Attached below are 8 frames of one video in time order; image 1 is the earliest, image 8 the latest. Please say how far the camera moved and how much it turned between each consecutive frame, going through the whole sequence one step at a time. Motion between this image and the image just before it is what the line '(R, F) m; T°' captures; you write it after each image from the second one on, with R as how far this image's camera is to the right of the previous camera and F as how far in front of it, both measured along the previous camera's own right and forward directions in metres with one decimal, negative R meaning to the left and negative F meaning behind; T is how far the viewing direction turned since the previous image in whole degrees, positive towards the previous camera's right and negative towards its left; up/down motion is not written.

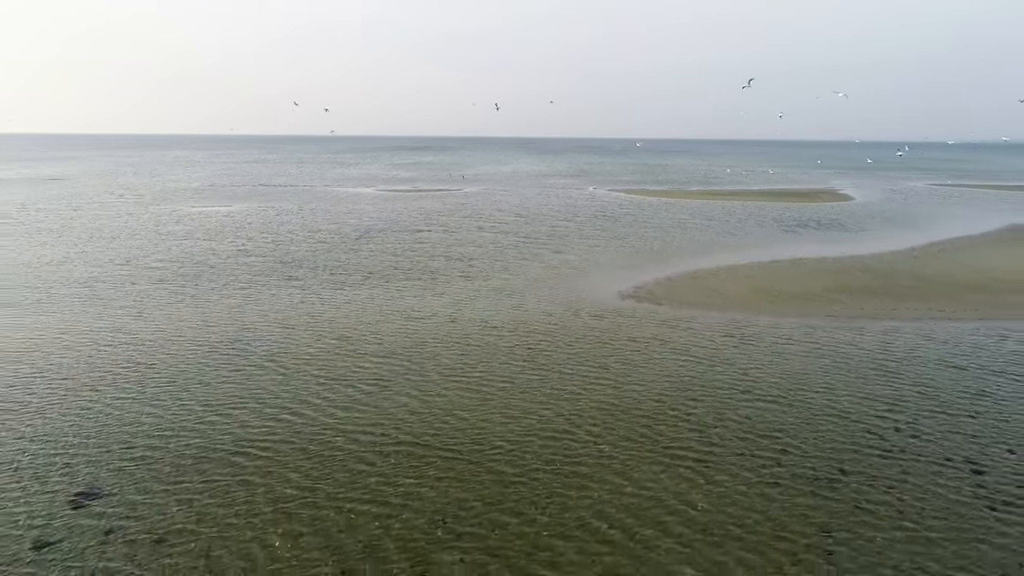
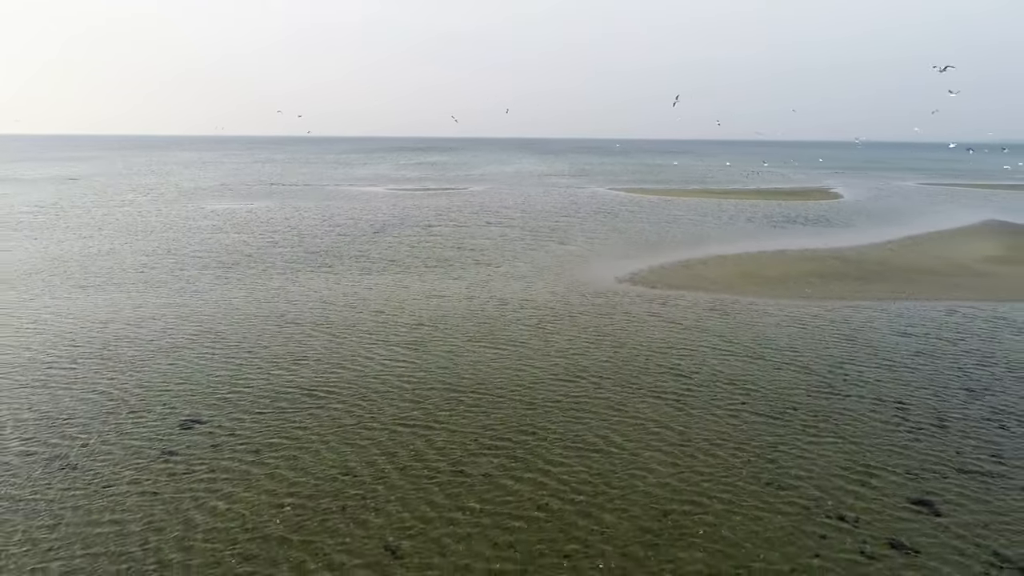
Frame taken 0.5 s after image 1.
(-0.4, -3.6) m; 0°
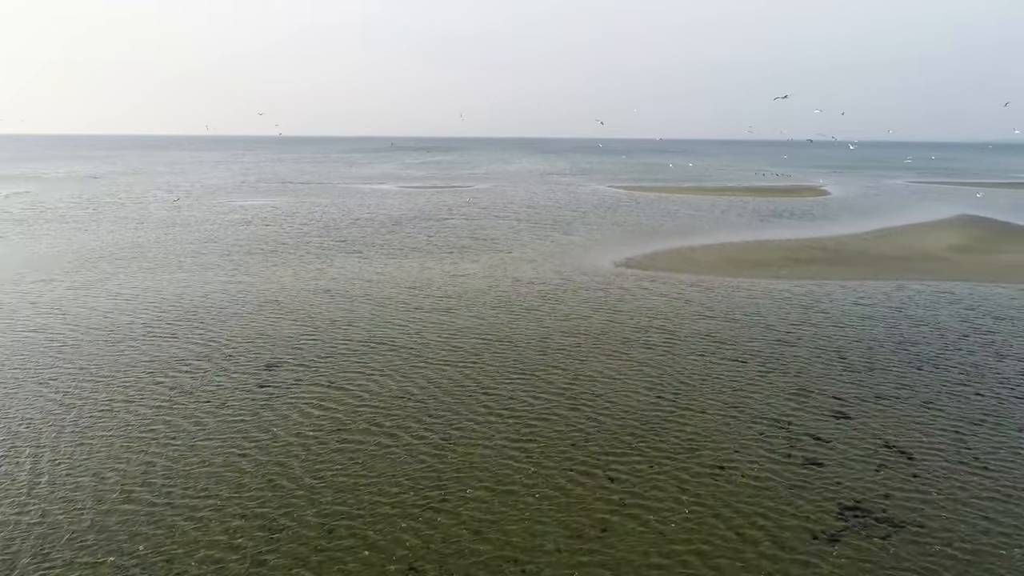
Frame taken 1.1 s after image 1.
(-0.5, -4.4) m; 0°
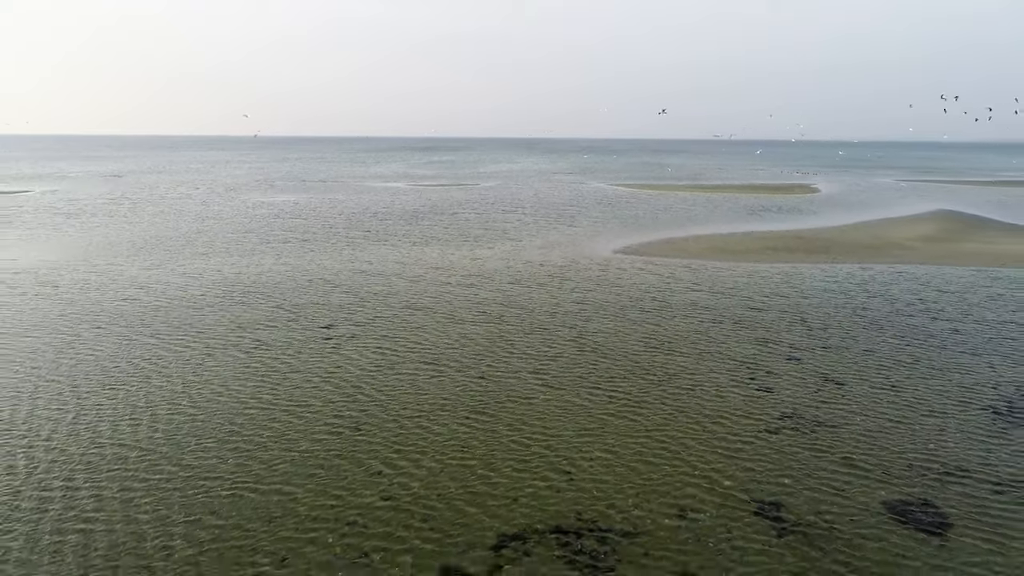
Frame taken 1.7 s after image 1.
(-0.5, -4.4) m; 0°
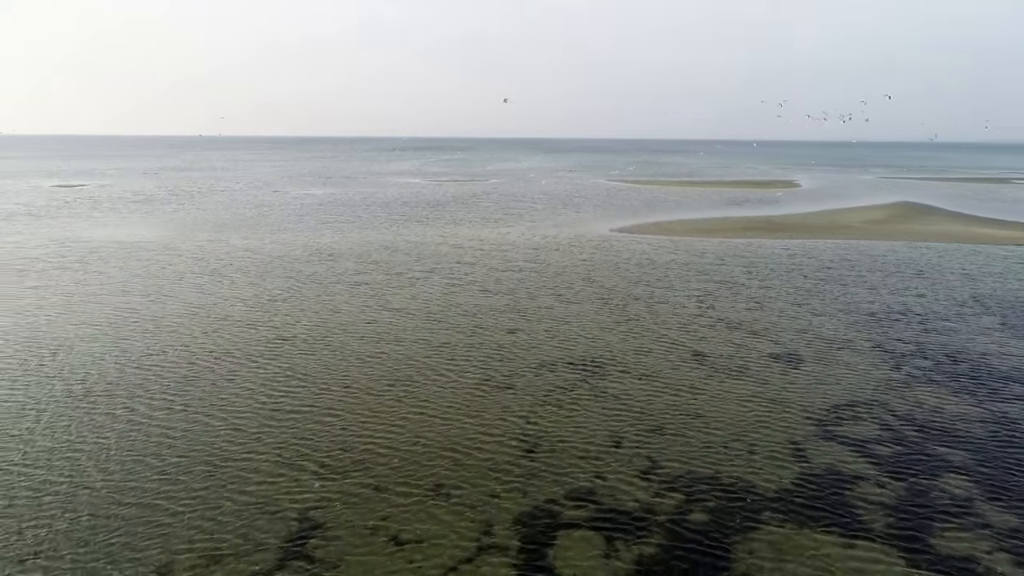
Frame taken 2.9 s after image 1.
(-0.9, -9.0) m; 0°
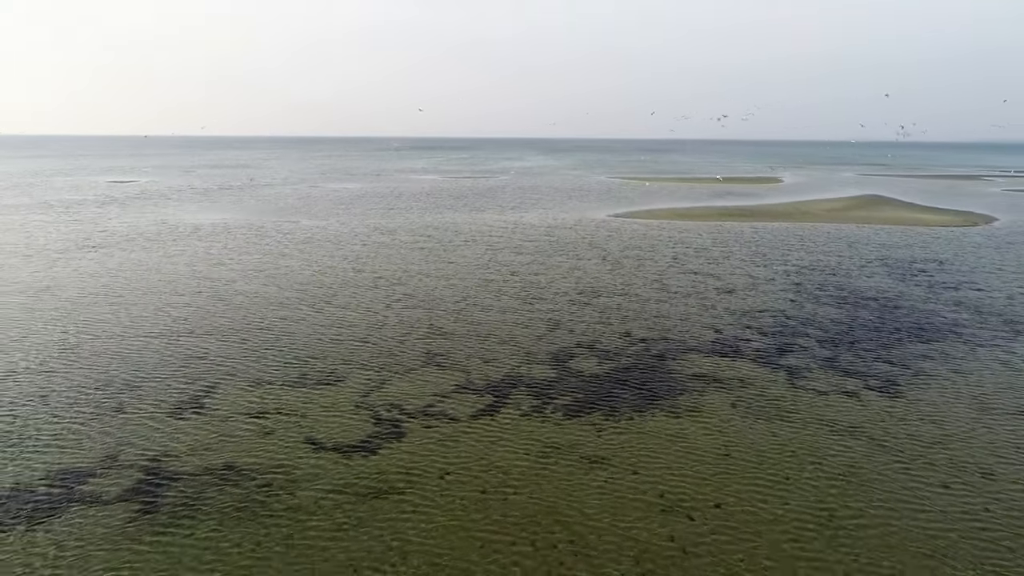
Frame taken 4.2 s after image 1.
(-0.9, -9.9) m; 0°
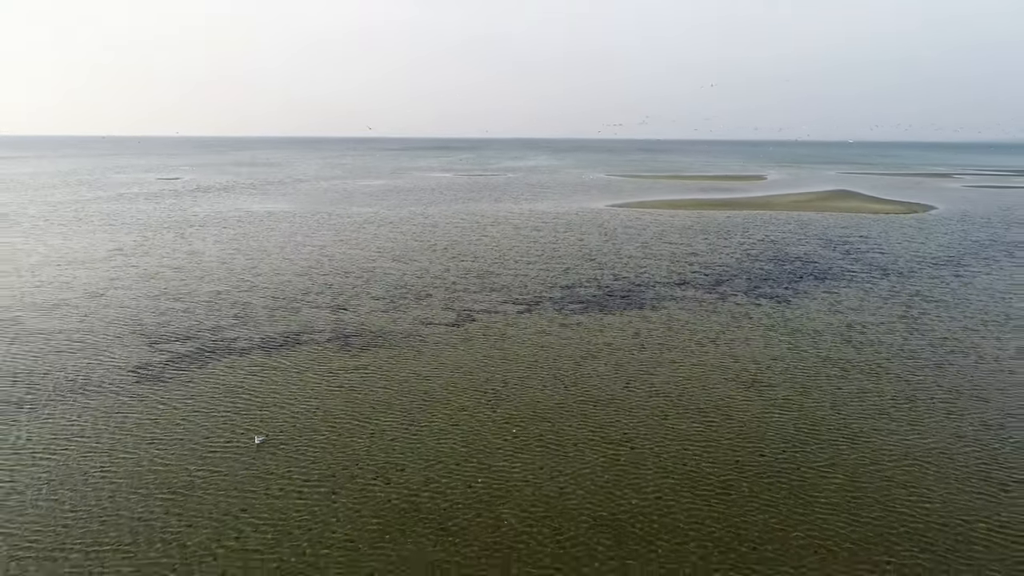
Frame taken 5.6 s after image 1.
(-1.0, -10.7) m; 0°
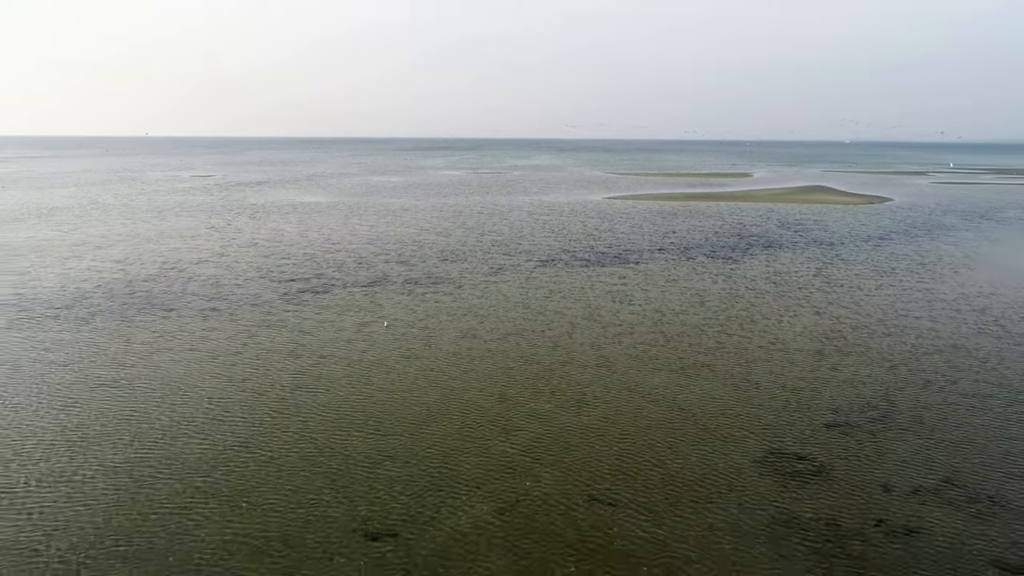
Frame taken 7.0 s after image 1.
(-0.9, -9.9) m; 0°
